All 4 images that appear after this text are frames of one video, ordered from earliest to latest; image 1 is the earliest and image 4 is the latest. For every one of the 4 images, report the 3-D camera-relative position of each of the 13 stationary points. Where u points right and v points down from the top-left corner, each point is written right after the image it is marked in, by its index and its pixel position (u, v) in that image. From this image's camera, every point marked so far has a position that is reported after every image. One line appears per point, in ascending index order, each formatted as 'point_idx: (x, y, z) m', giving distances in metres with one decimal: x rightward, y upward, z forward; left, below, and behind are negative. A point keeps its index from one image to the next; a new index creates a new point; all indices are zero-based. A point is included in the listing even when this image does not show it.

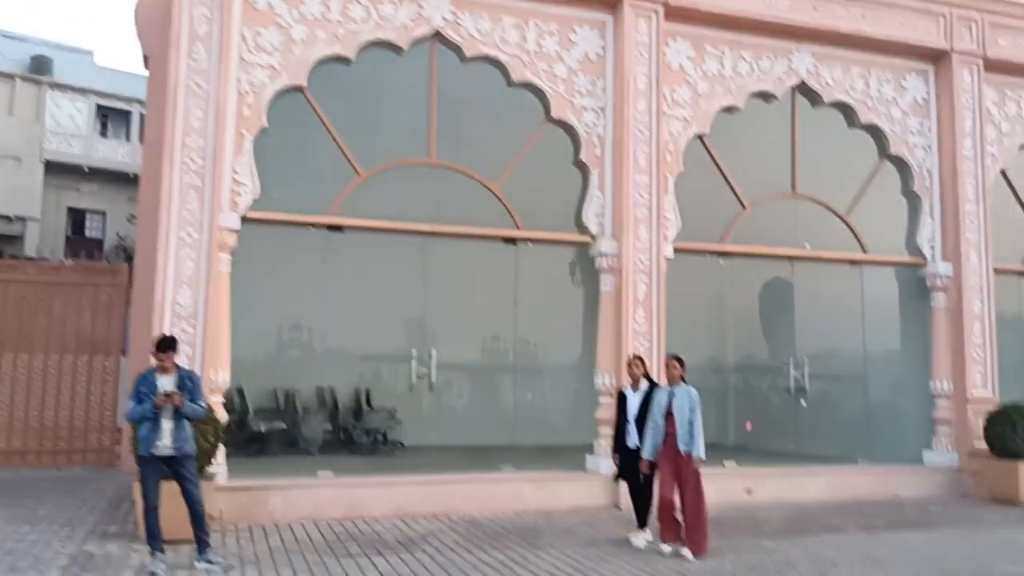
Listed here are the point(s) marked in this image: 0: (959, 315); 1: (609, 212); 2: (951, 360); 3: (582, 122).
0: (+5.5, -0.3, +9.9) m
1: (+1.1, +0.8, +8.7) m
2: (+5.4, -0.9, +9.9) m
3: (+0.8, +1.8, +8.7) m
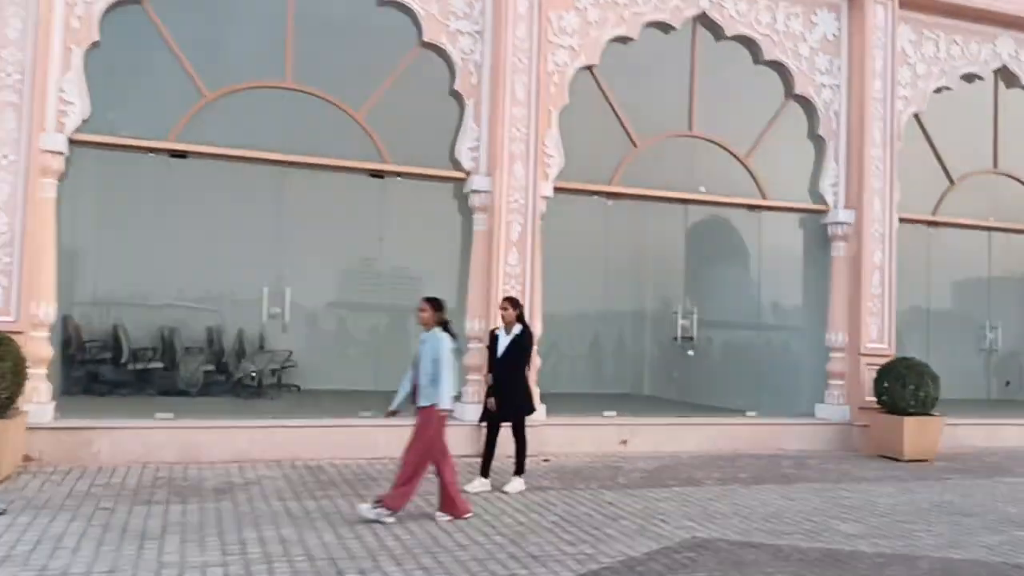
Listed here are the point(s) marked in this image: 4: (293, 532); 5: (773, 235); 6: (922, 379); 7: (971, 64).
0: (+4.1, +0.3, +9.5) m
1: (-0.3, +1.5, +8.2) m
2: (+4.0, -0.3, +9.6) m
3: (-0.6, +2.4, +8.1) m
4: (-1.4, -1.6, +5.1) m
5: (+3.2, +0.7, +9.8) m
6: (+4.5, -1.0, +8.8) m
7: (+5.9, +2.9, +10.3) m
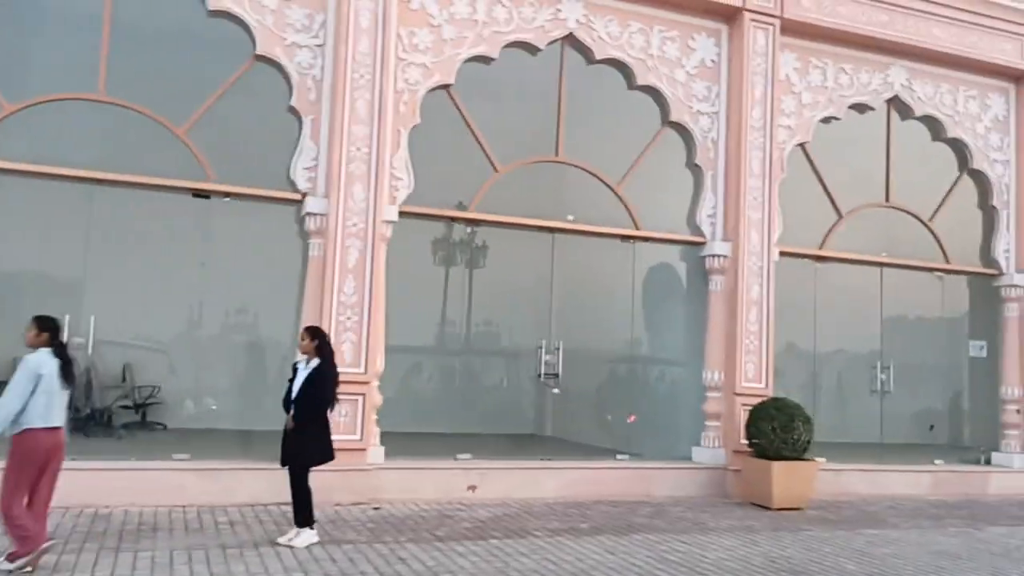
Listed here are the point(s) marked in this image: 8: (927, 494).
0: (+2.5, -0.1, +9.0) m
1: (-1.8, +1.2, +7.6) m
2: (+2.4, -0.7, +9.0) m
3: (-2.1, +2.2, +7.6) m
4: (-2.9, -1.7, +4.4) m
5: (+1.6, +0.3, +9.3) m
6: (+2.9, -1.4, +8.3) m
7: (+4.3, +2.4, +10.0) m
8: (+5.0, -2.5, +9.7) m
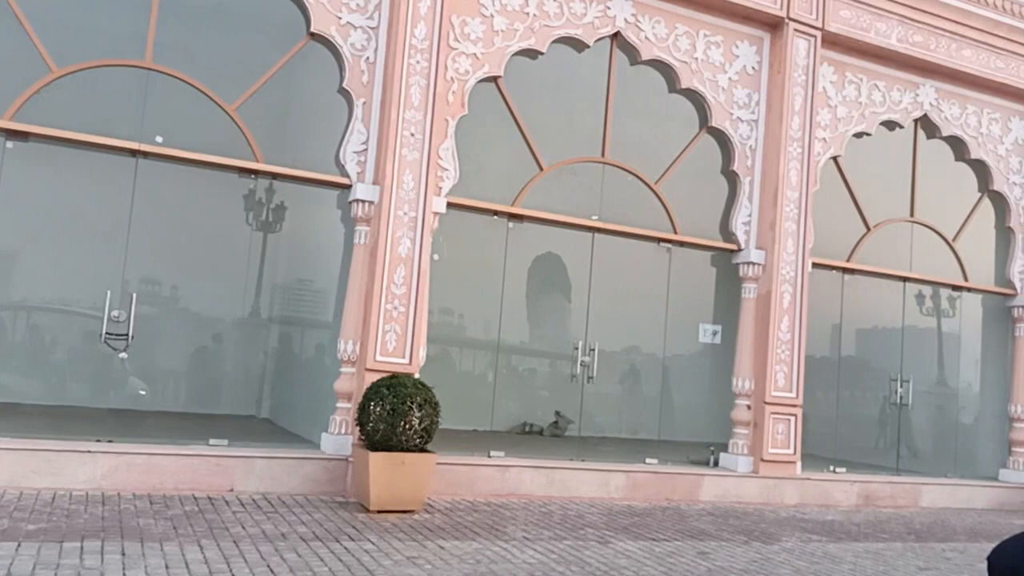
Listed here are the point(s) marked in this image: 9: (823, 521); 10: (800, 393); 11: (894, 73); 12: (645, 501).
0: (-1.3, +0.3, +7.4) m
1: (-5.4, +1.8, +5.7) m
2: (-1.4, -0.3, +7.4) m
3: (-5.6, +2.8, +5.7) m
4: (-6.4, -1.0, +2.4) m
5: (-2.2, +0.7, +7.6) m
6: (-0.9, -1.0, +6.6) m
7: (+0.6, +2.8, +8.4) m
8: (+1.1, -2.2, +8.2) m
9: (+3.2, -2.4, +8.3) m
10: (+3.2, -1.2, +9.0) m
11: (+4.9, +2.7, +10.2) m
12: (+1.4, -2.2, +8.3) m
